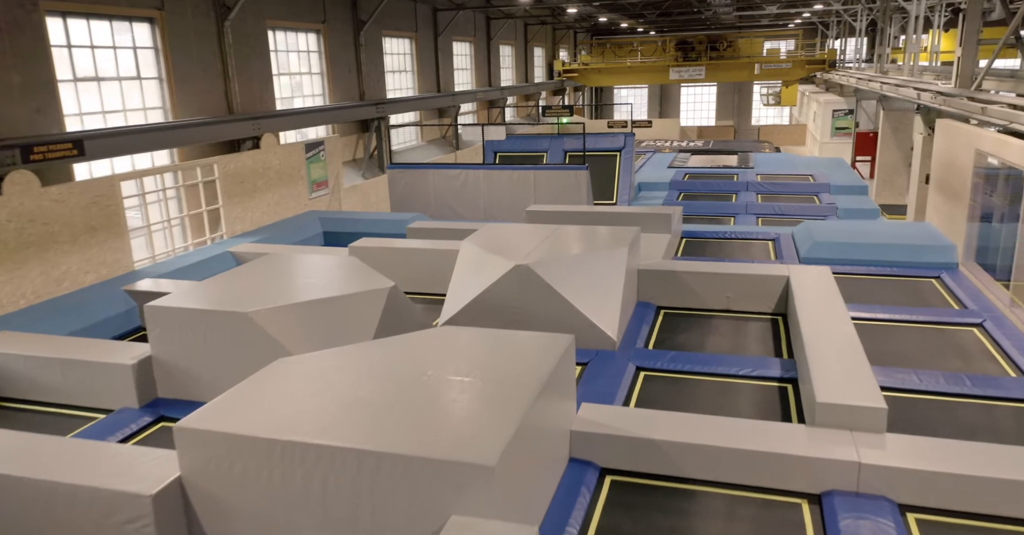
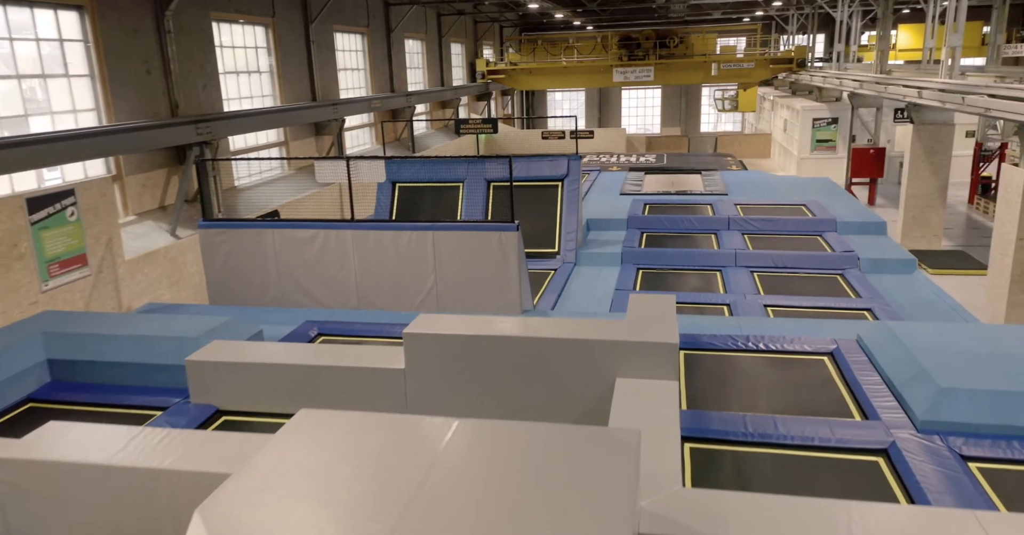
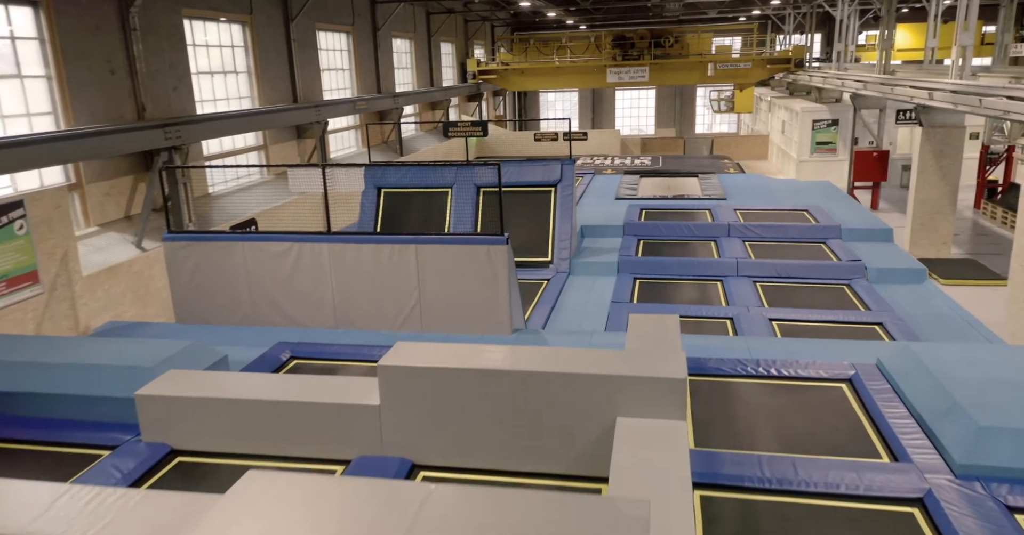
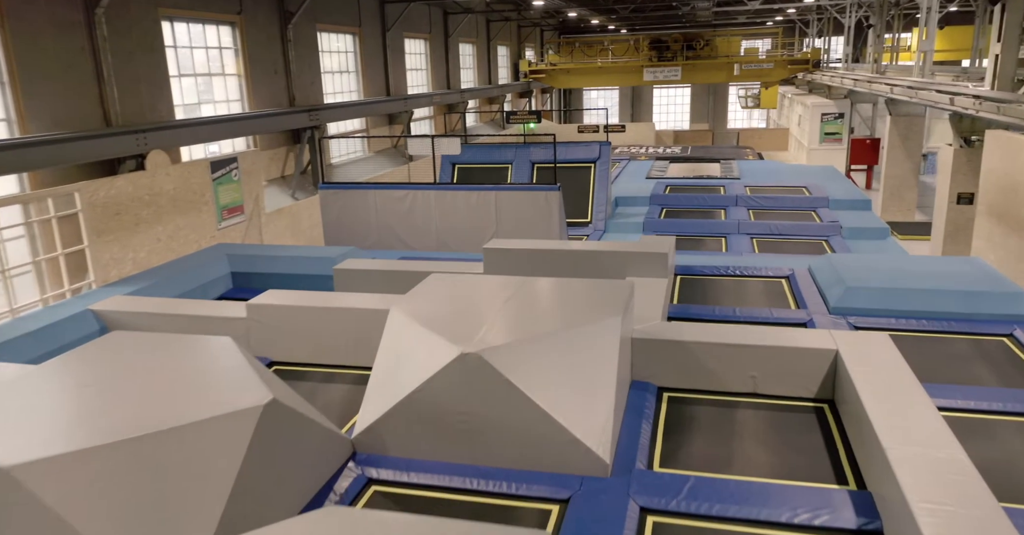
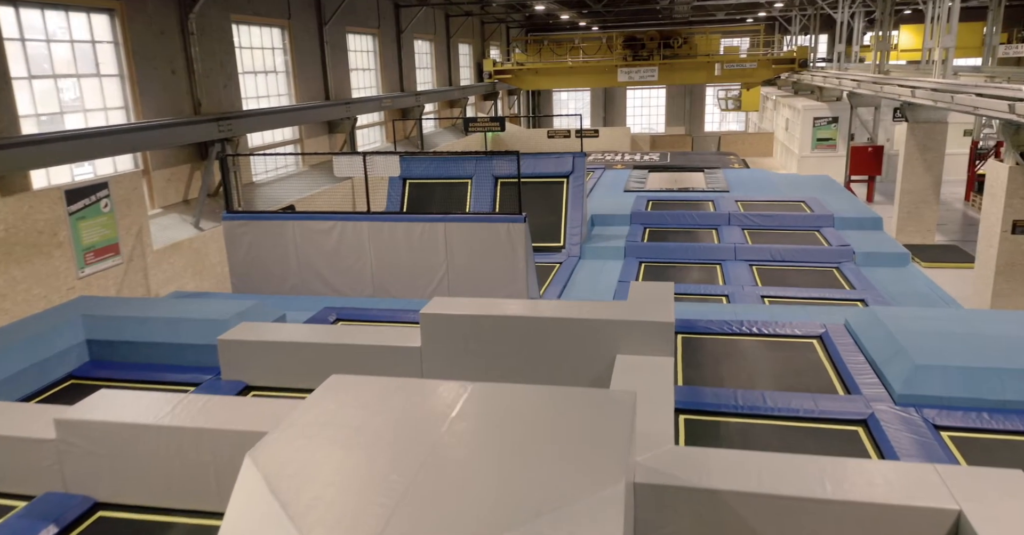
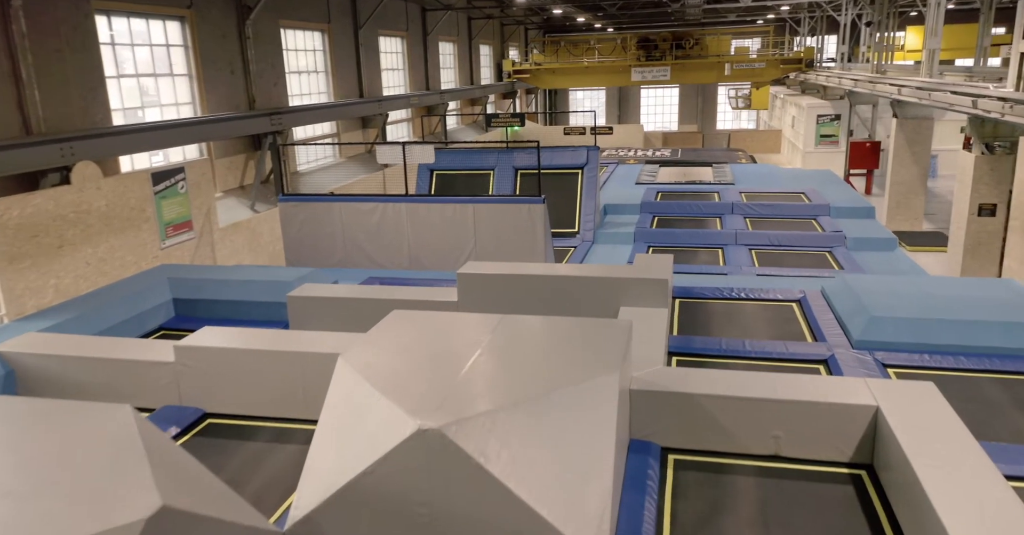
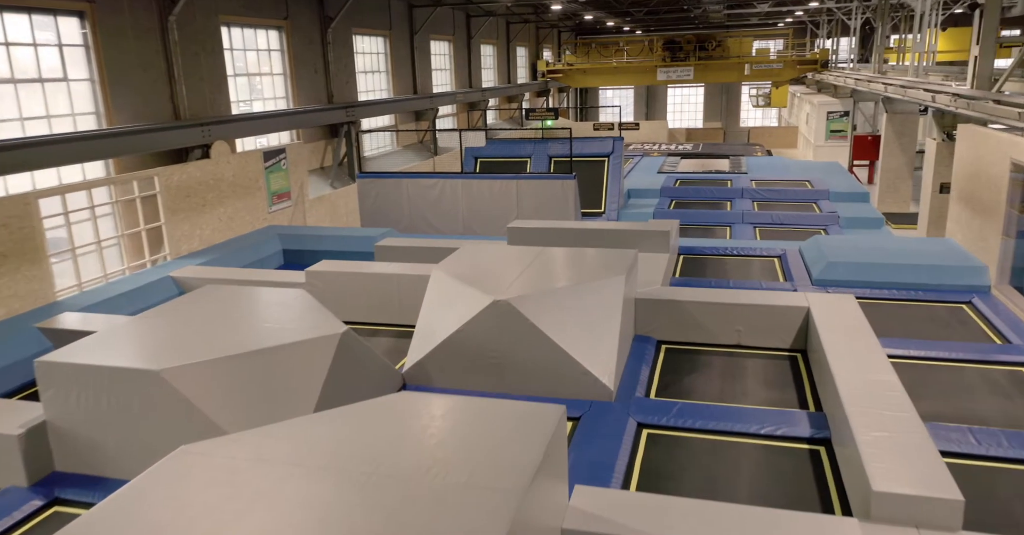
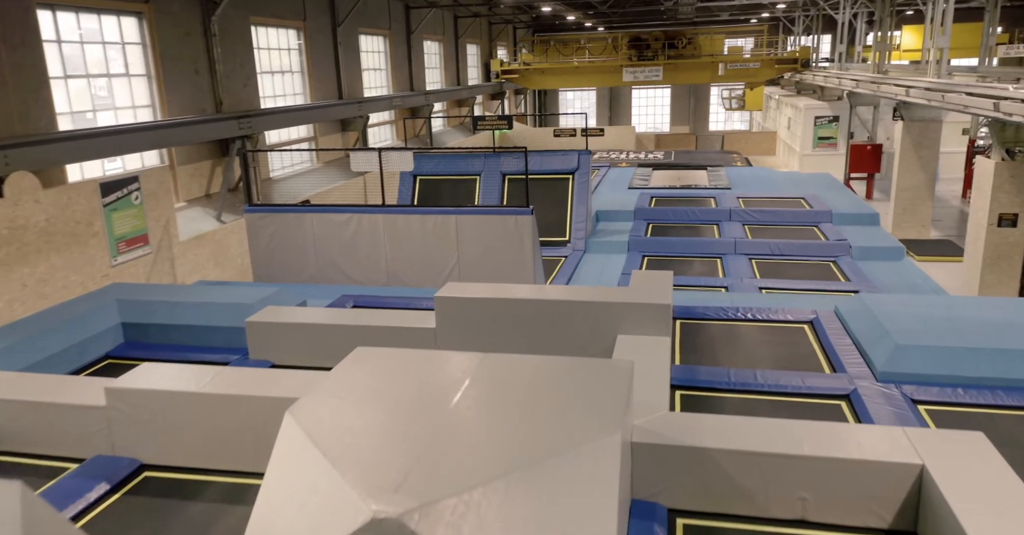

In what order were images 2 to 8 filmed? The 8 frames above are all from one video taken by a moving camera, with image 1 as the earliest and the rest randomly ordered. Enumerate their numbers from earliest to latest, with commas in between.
7, 4, 6, 8, 5, 2, 3
